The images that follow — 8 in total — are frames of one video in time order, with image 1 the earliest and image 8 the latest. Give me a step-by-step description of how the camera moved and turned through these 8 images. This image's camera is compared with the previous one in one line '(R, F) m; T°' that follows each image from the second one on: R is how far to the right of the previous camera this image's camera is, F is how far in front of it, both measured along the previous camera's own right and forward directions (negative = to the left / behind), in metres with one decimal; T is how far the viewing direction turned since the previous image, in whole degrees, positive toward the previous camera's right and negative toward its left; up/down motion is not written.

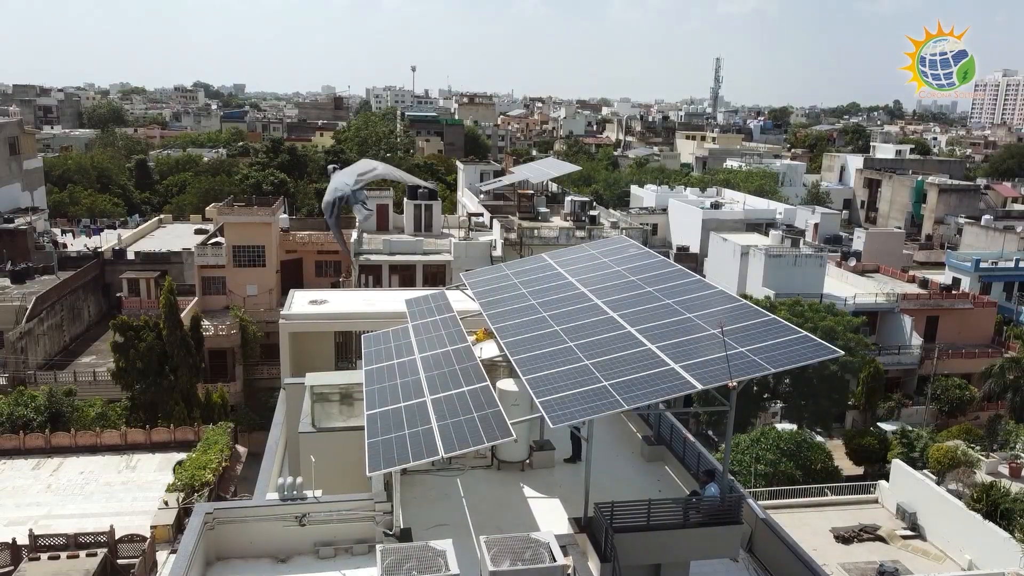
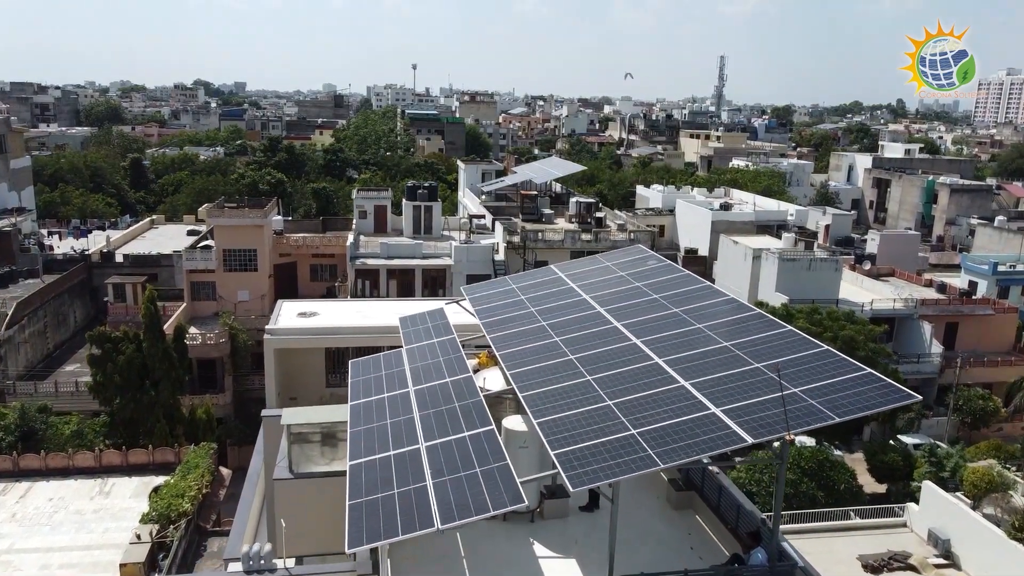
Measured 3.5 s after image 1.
(-0.1, +1.9) m; 0°
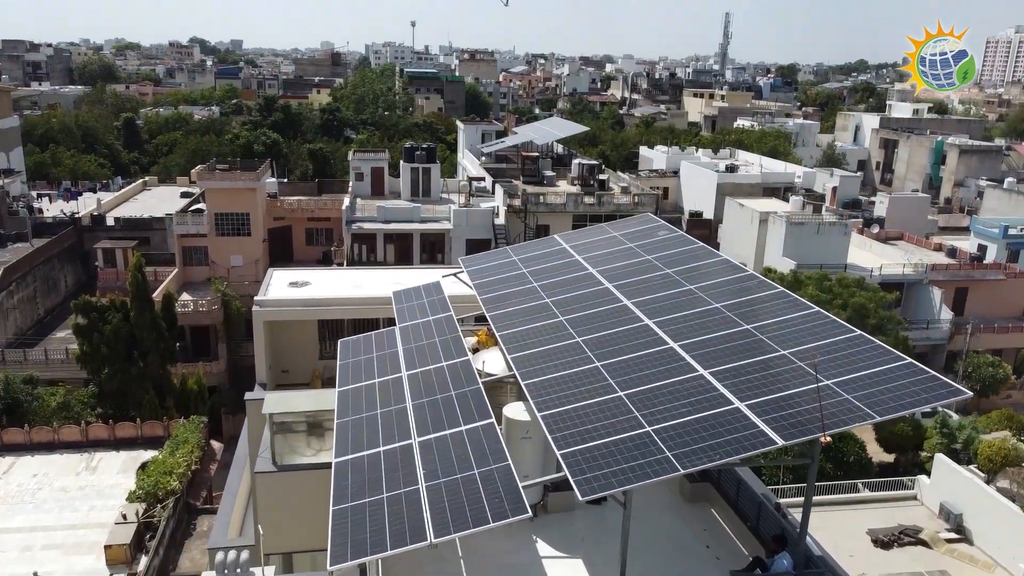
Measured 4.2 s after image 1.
(0.0, +1.0) m; 0°
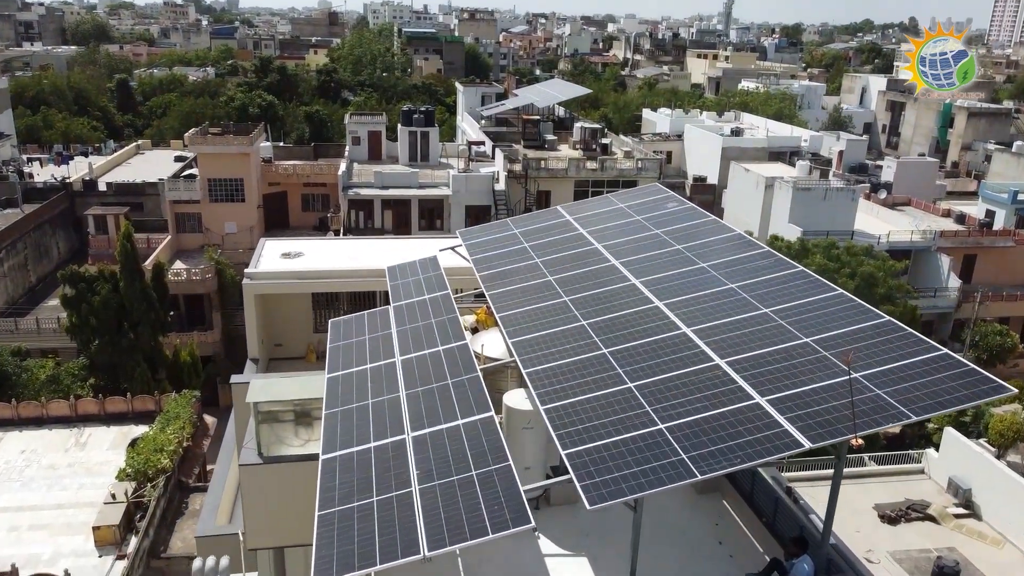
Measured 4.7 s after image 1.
(0.0, +0.8) m; 0°
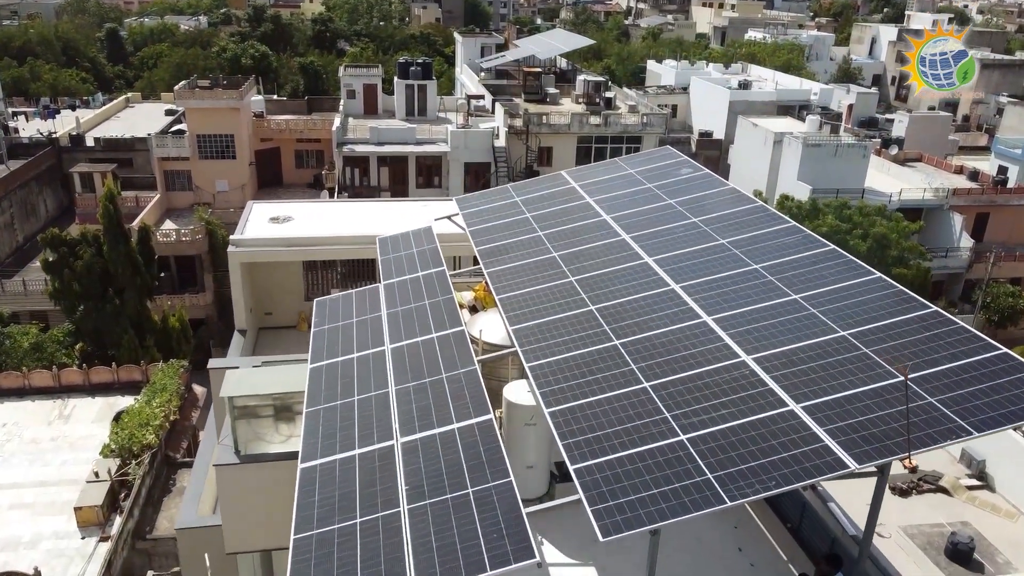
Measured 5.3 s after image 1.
(0.0, +1.0) m; 0°
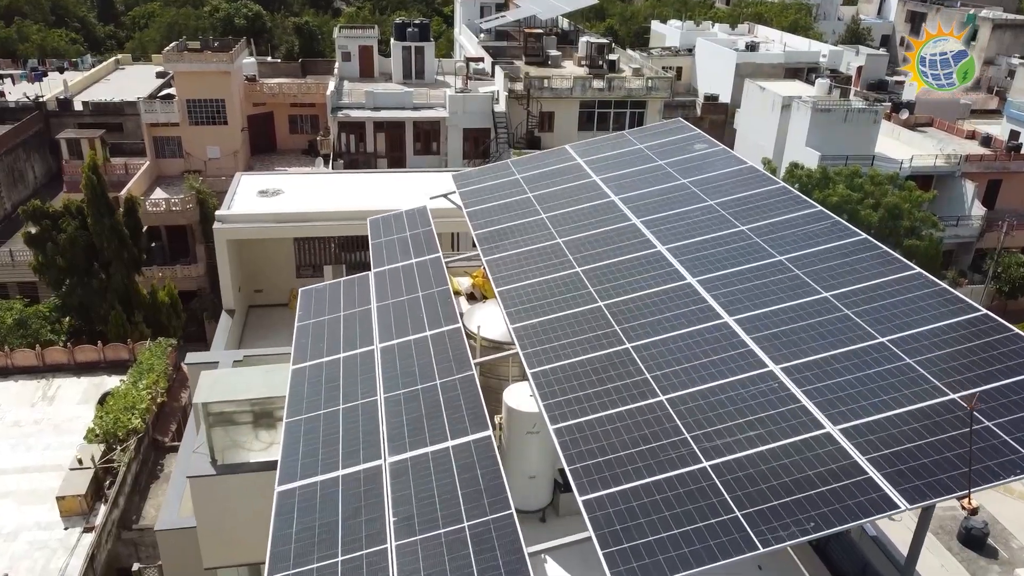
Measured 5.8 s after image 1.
(0.0, +0.9) m; 0°
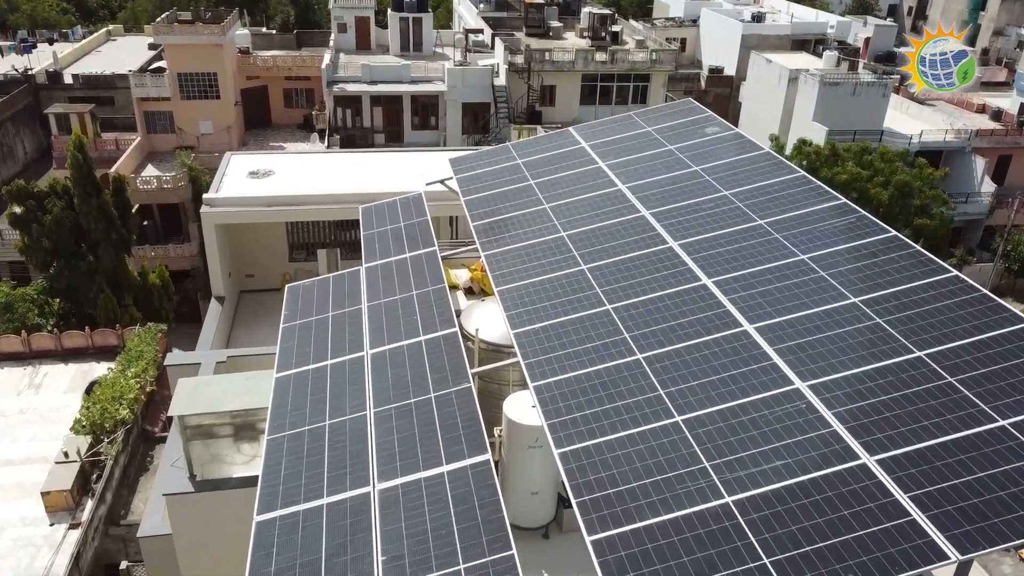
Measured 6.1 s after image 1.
(0.0, +0.7) m; 0°
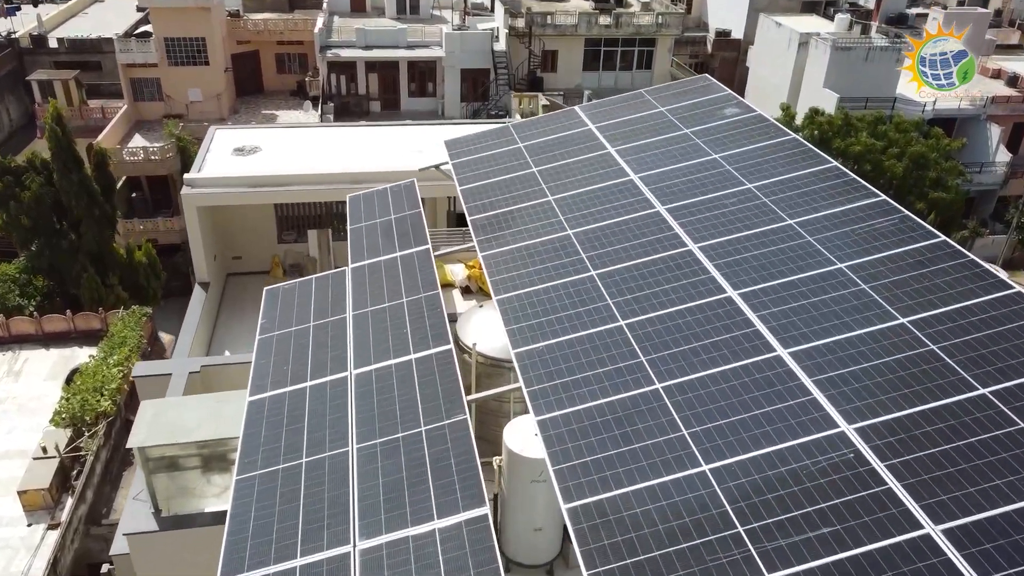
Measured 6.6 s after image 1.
(0.0, +0.9) m; 0°
